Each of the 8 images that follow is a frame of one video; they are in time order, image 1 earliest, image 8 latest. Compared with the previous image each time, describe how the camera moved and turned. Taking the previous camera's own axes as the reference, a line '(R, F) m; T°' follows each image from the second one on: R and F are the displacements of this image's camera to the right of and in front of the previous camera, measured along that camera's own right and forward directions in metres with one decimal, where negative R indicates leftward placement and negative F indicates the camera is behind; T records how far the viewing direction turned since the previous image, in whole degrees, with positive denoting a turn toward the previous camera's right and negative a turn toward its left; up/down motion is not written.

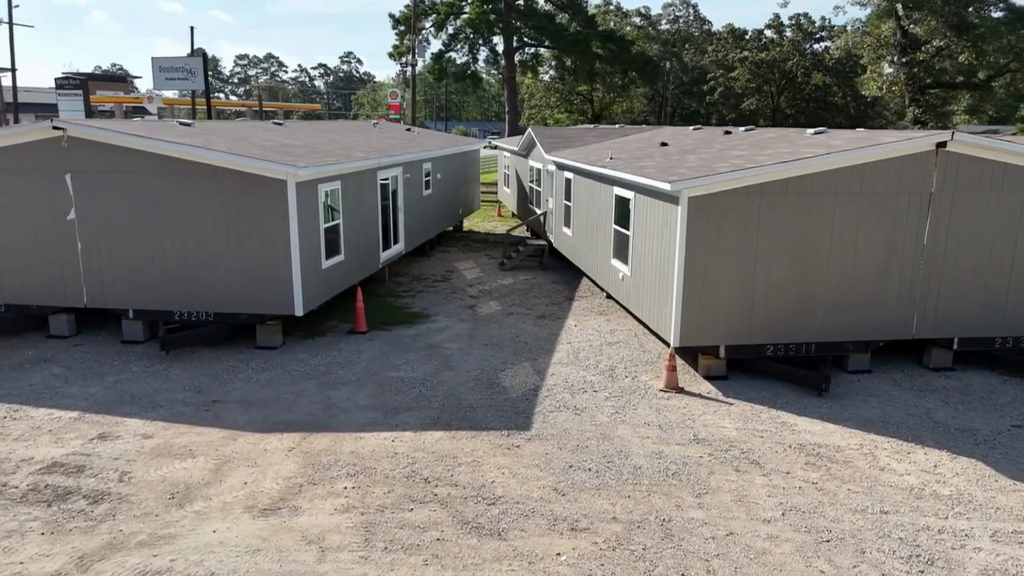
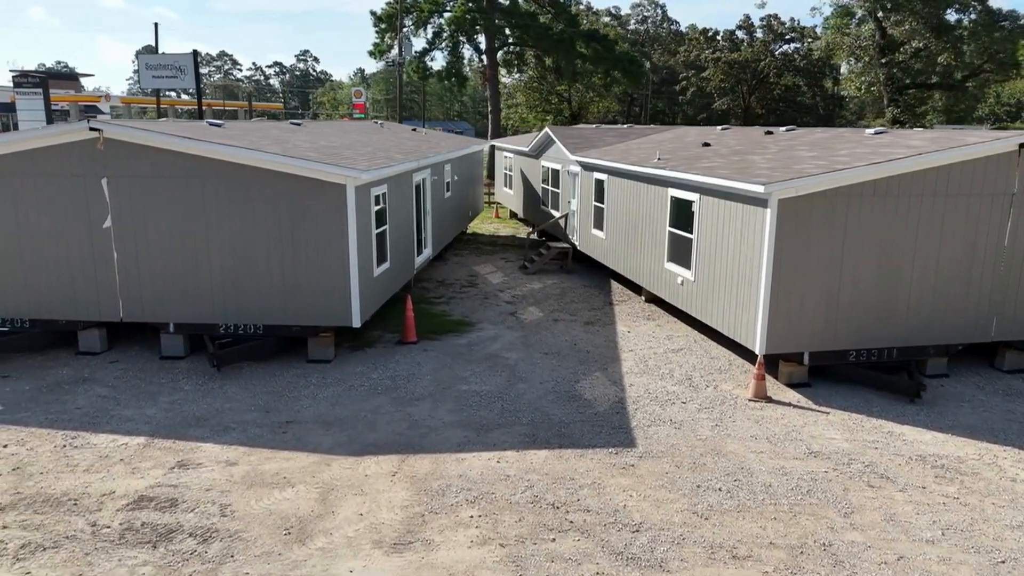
(-1.2, +0.4) m; +3°
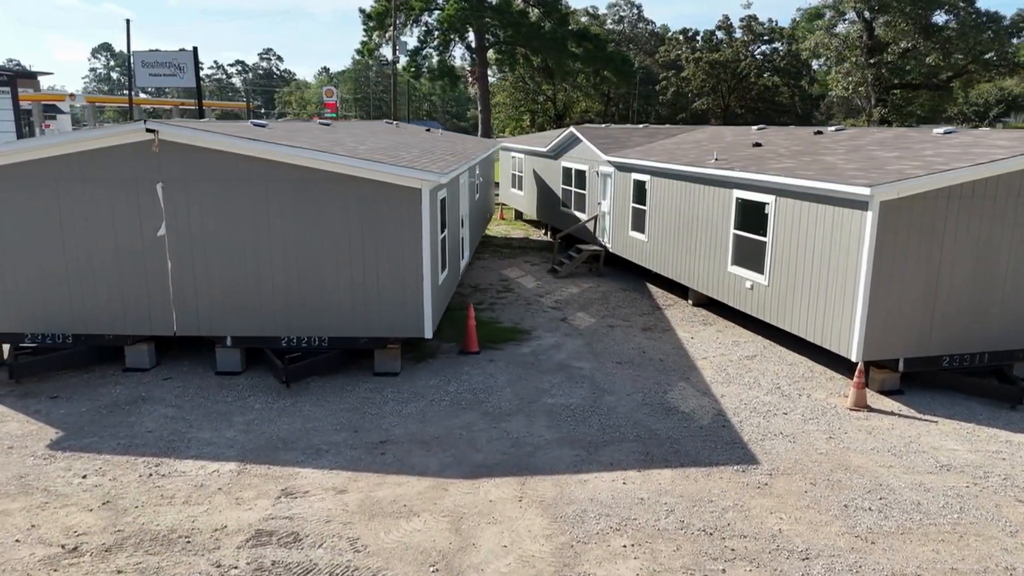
(-1.2, +0.4) m; +2°
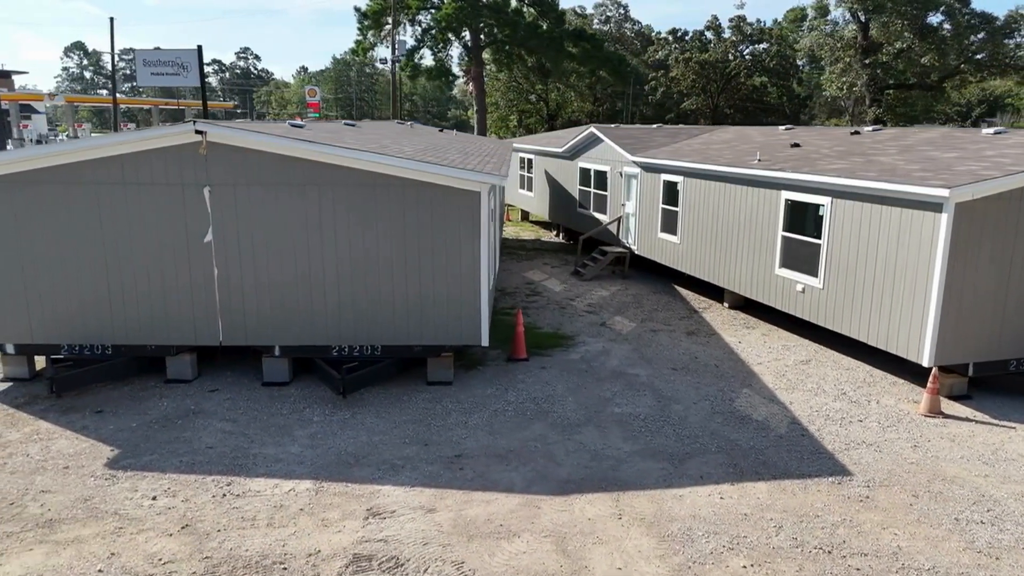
(-0.8, +0.3) m; +2°
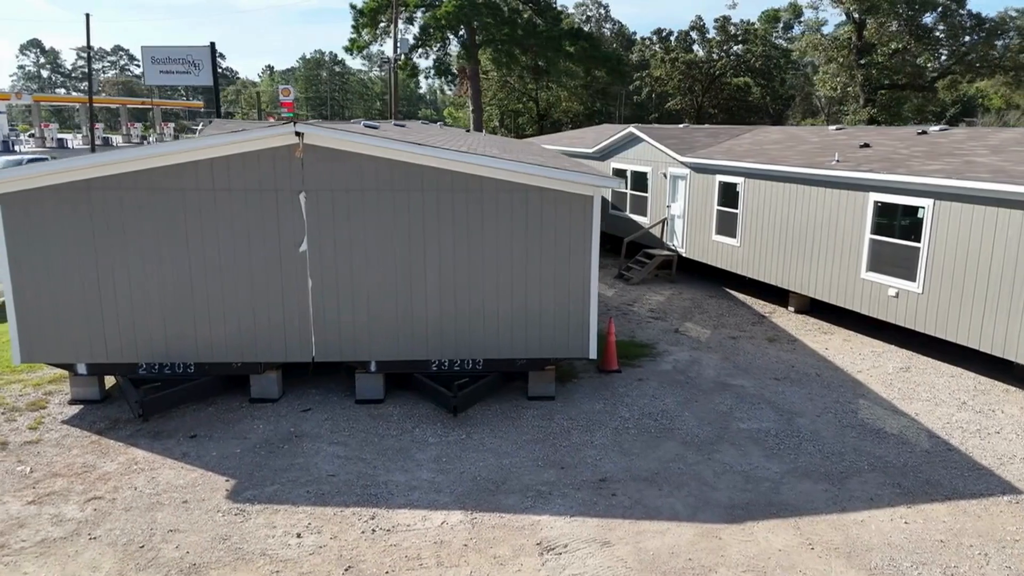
(-1.4, +0.5) m; +2°
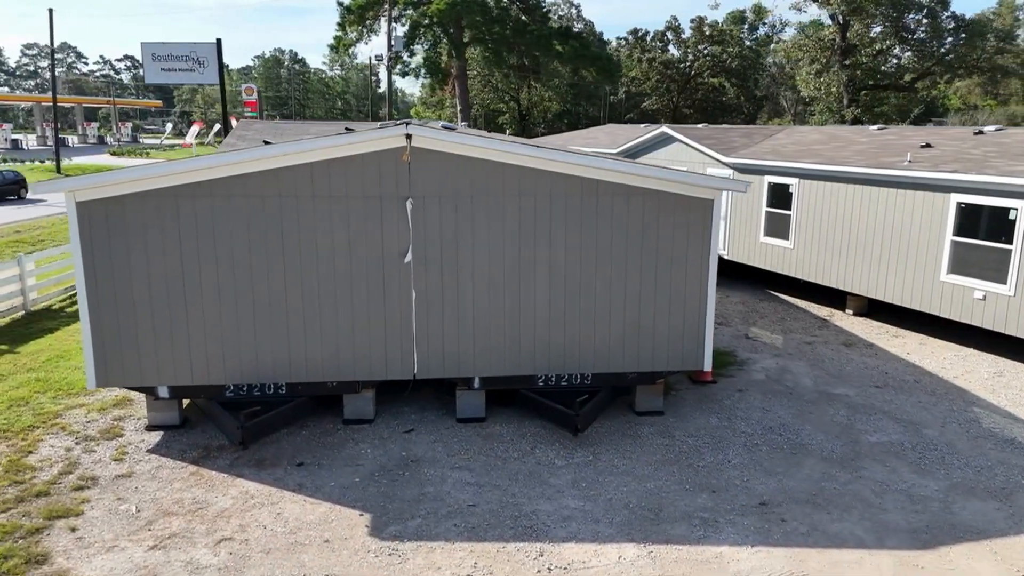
(-1.4, +0.5) m; +3°
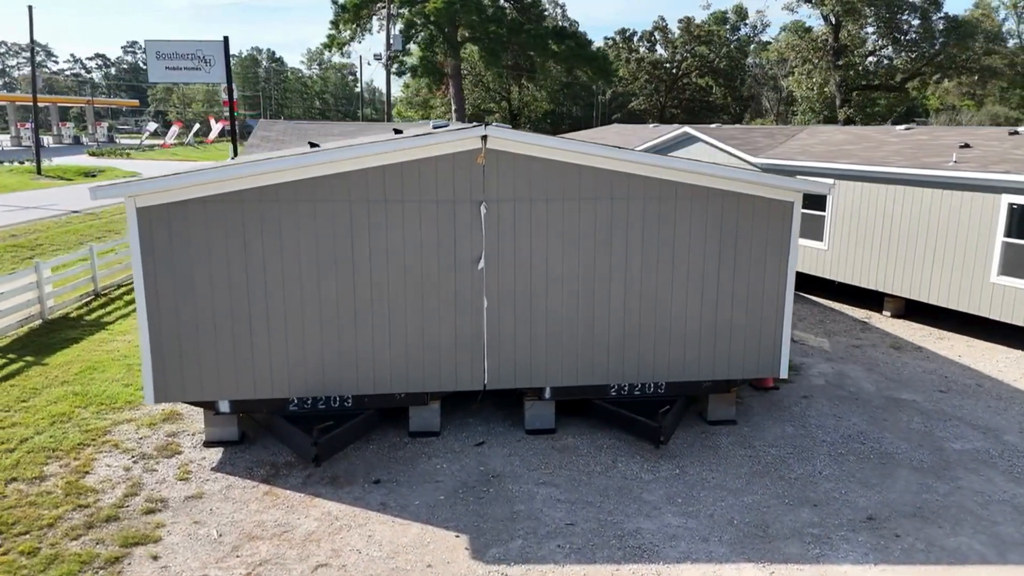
(-0.8, +0.3) m; +2°
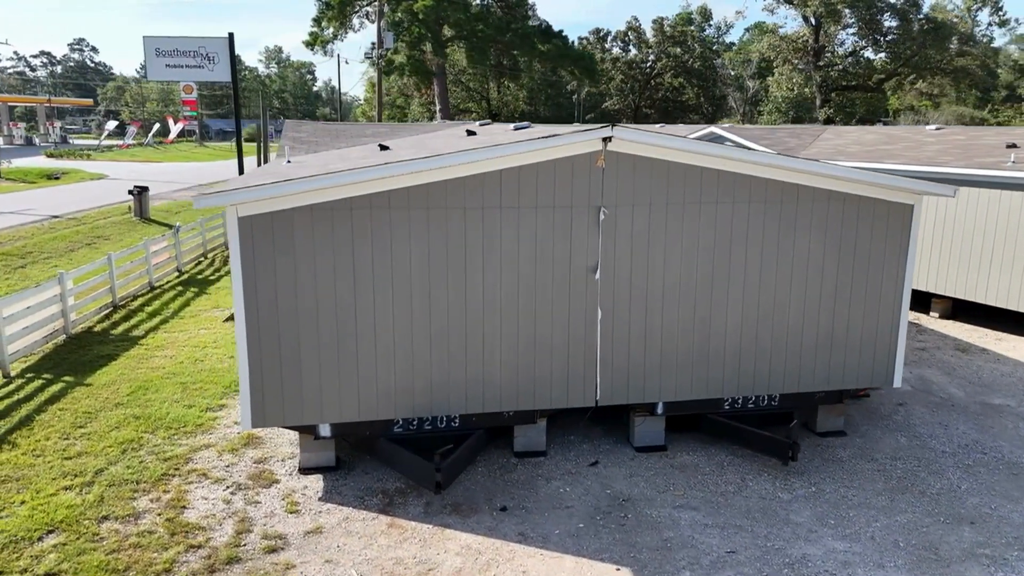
(-1.3, +0.4) m; +3°
